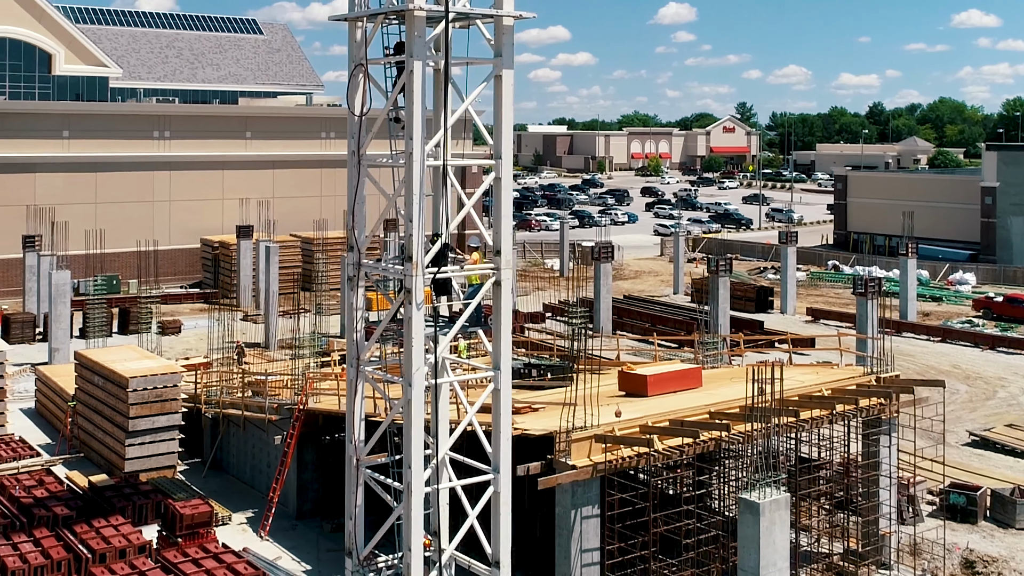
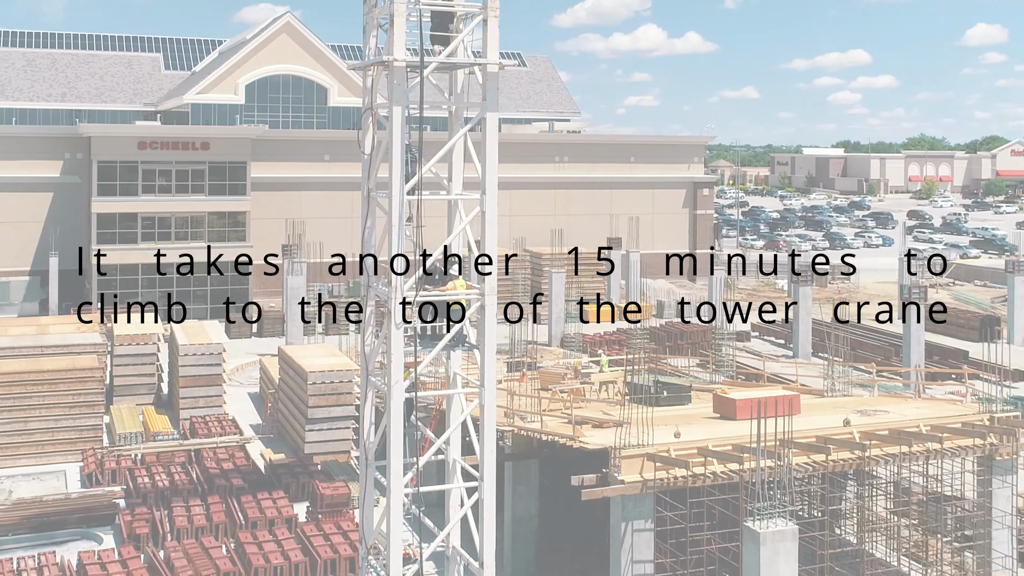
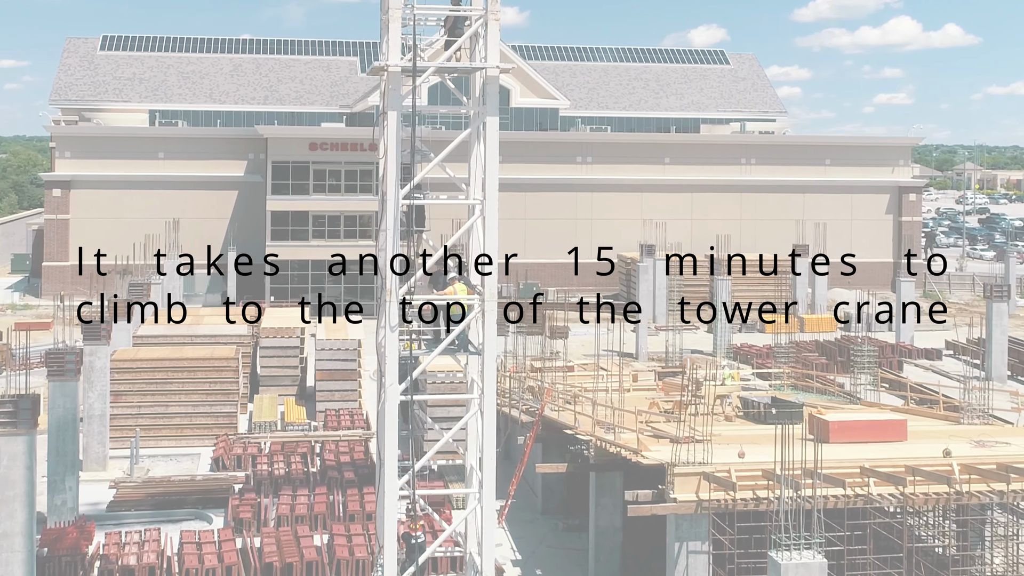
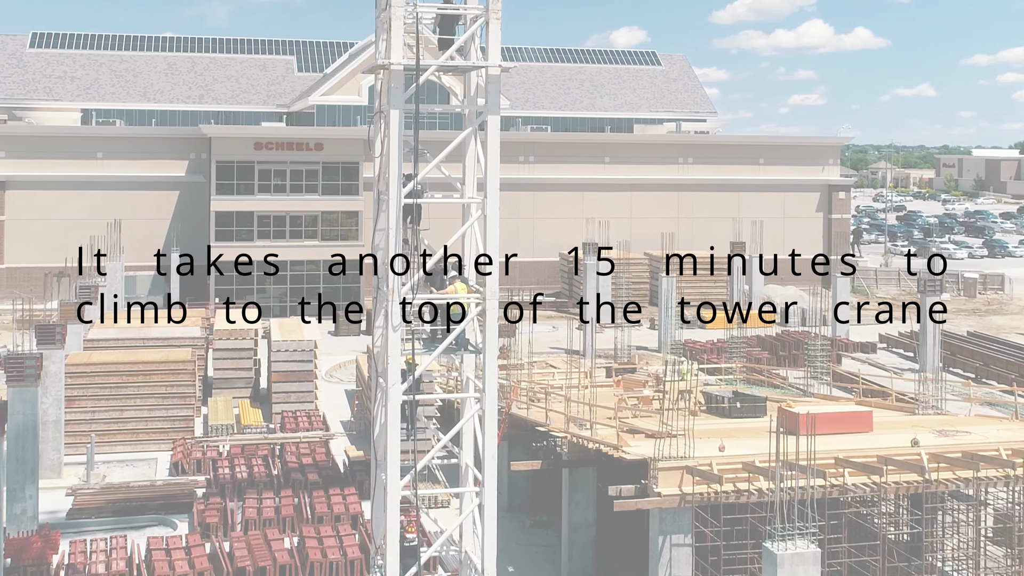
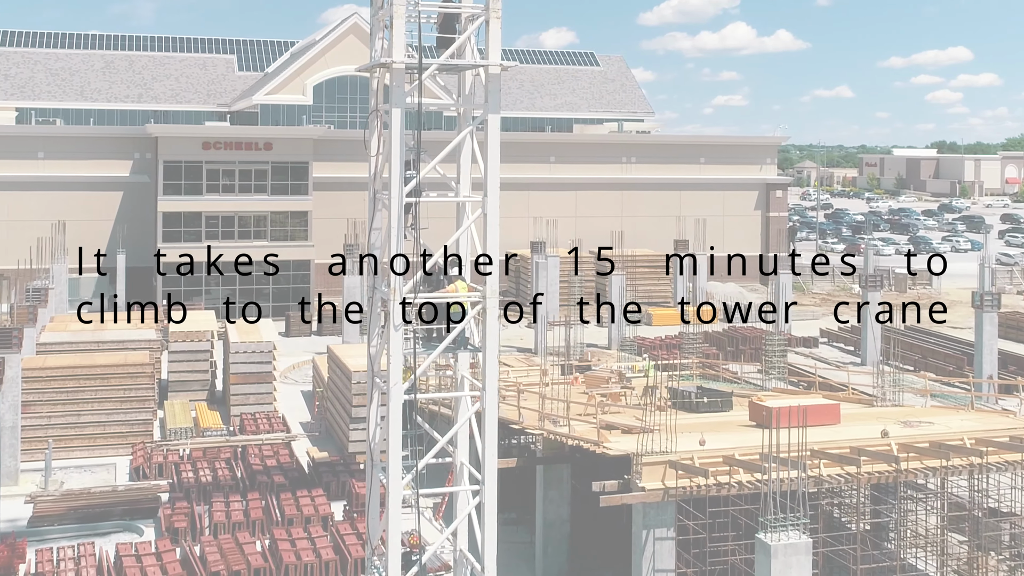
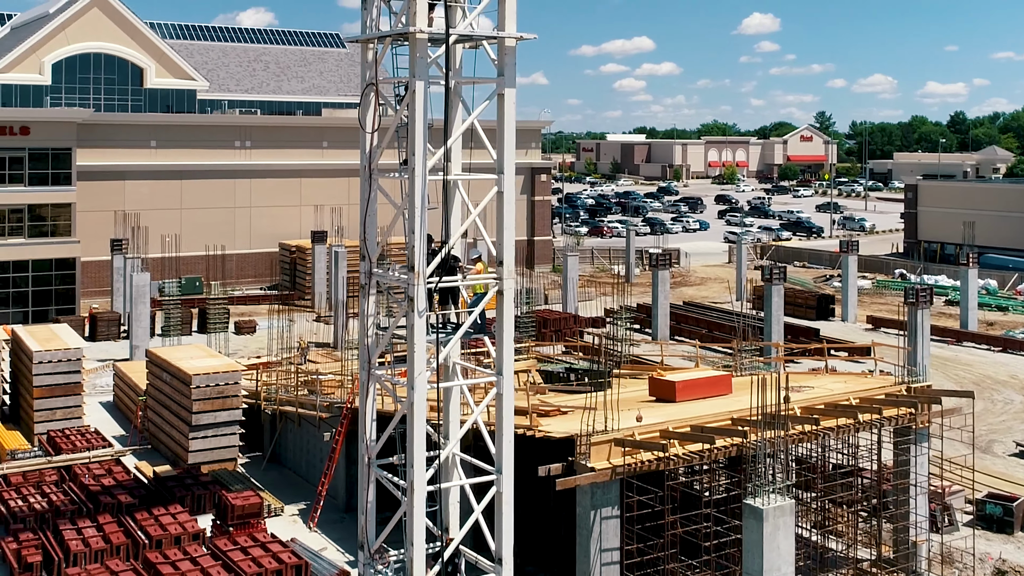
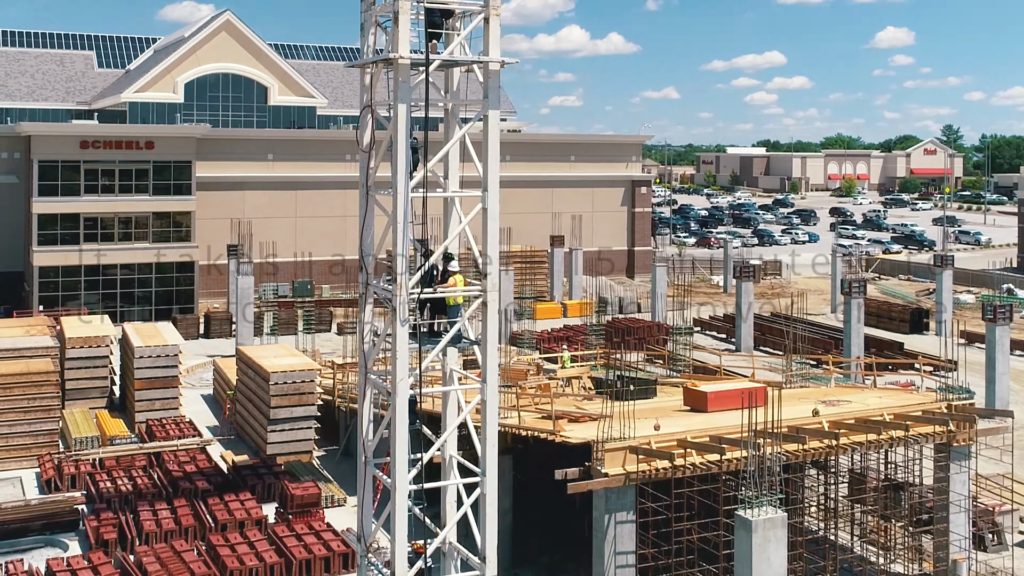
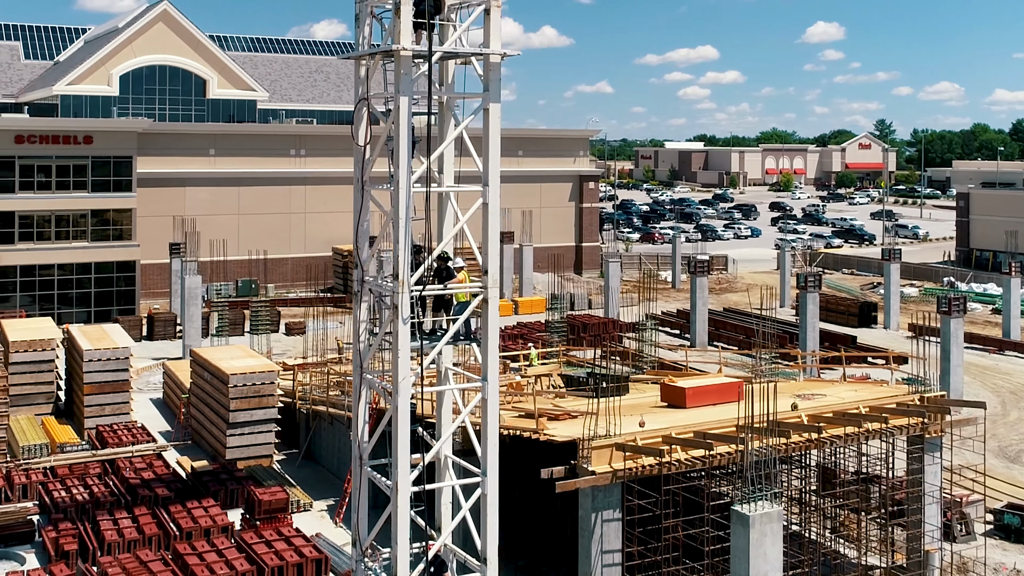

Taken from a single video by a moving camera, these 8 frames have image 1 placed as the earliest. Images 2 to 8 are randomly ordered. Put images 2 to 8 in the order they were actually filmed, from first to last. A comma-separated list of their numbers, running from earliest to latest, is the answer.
6, 8, 7, 2, 5, 4, 3
